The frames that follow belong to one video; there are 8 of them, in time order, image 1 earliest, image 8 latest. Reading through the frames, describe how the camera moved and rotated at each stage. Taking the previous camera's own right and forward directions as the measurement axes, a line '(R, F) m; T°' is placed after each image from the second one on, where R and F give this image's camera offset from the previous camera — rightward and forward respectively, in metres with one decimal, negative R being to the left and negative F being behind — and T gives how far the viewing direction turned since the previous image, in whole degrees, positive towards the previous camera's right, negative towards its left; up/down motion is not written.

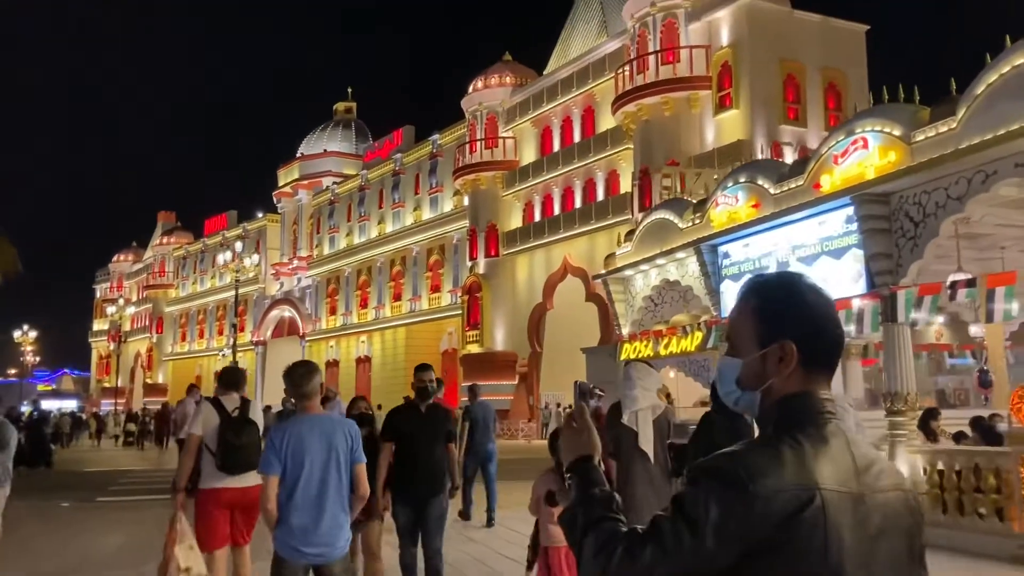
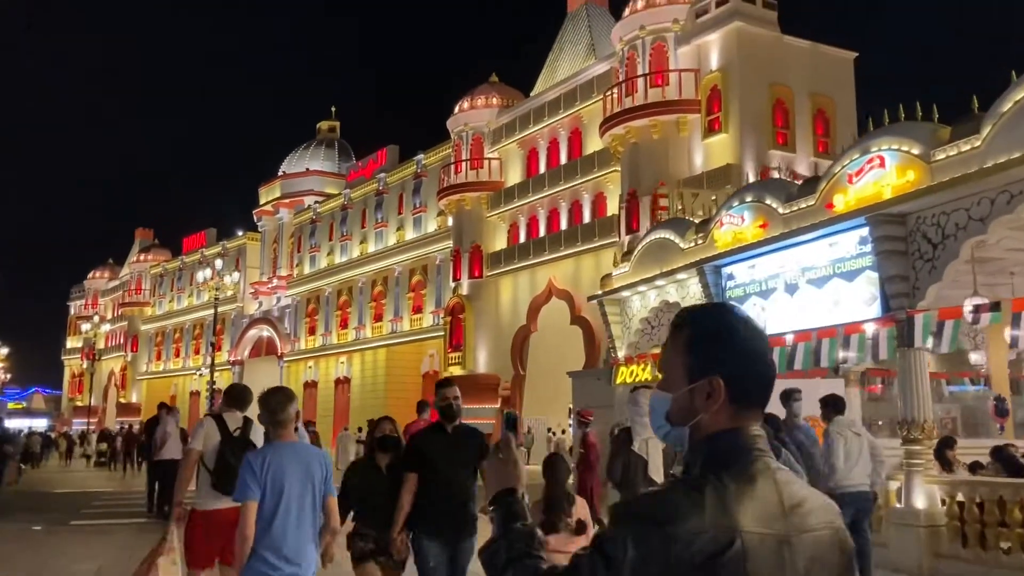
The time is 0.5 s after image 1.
(-0.2, +0.3) m; +1°
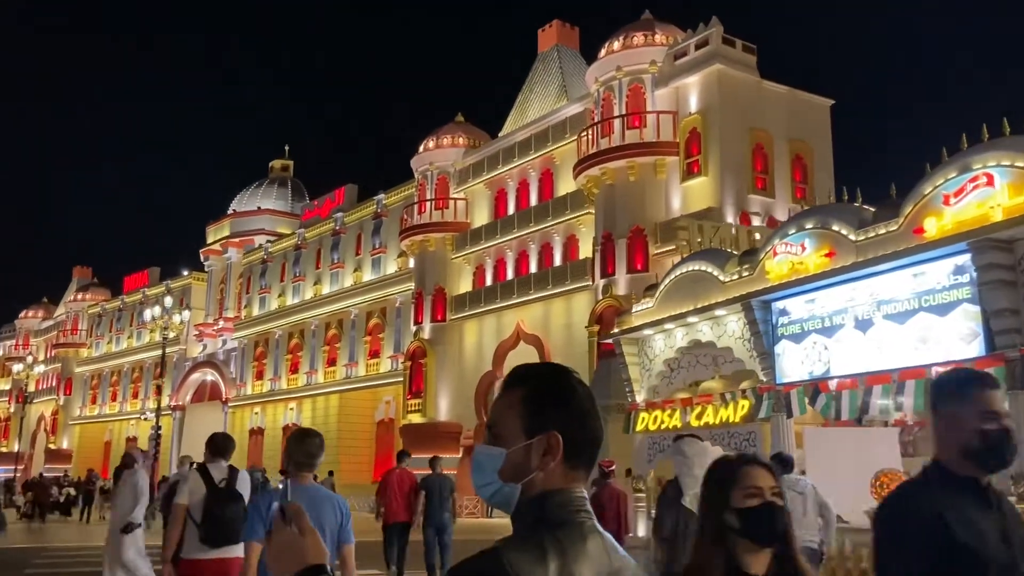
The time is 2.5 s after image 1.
(-0.8, +1.0) m; +4°
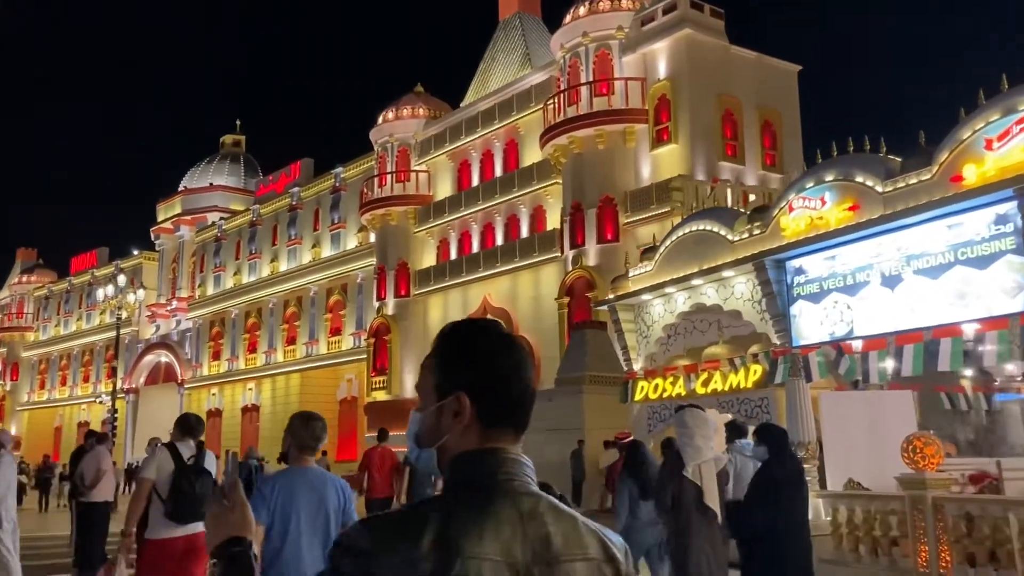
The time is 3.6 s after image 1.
(-0.4, +0.5) m; +3°
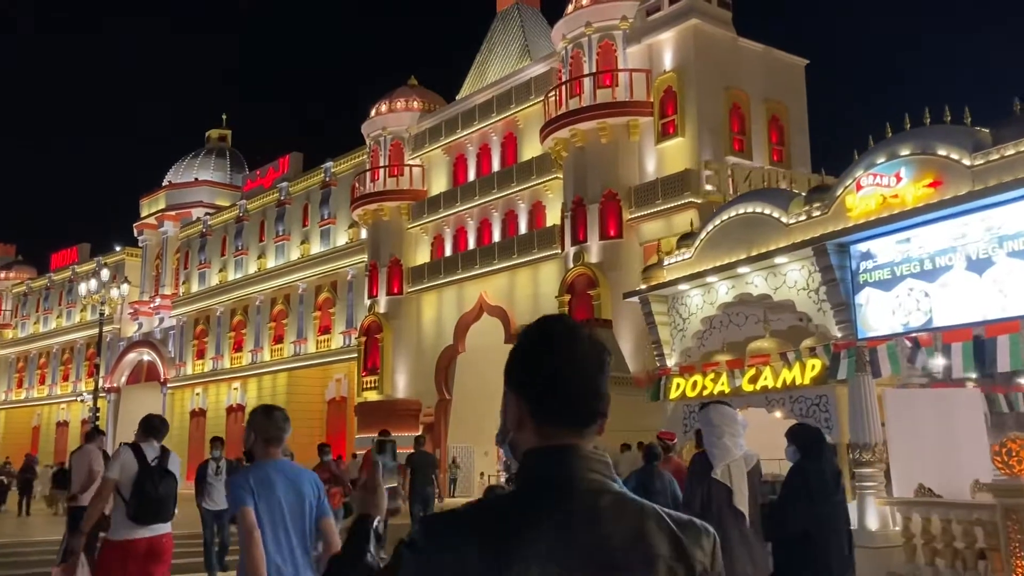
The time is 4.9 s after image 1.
(-0.4, +0.7) m; +1°
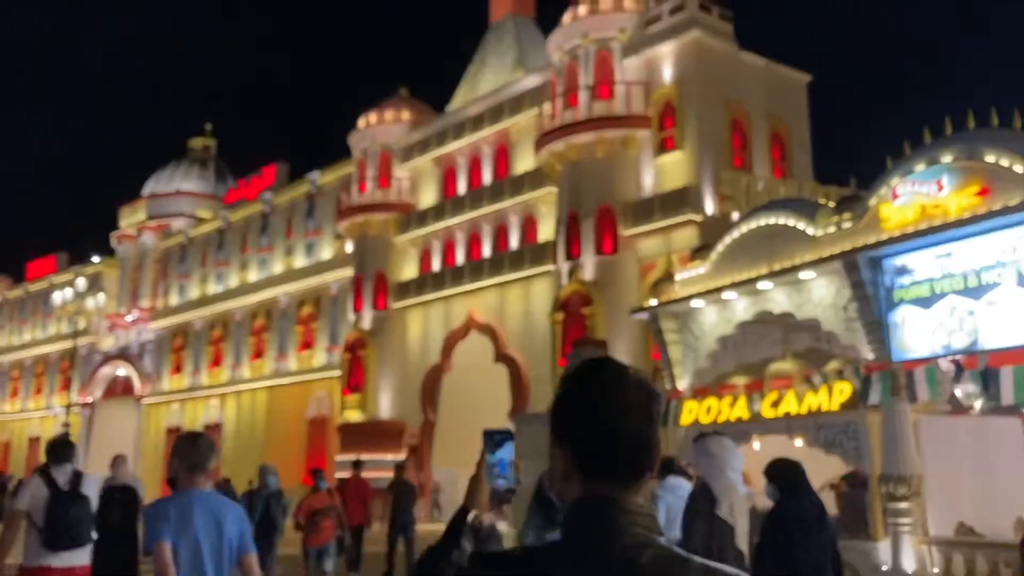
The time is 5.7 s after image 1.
(-0.1, +0.9) m; +1°
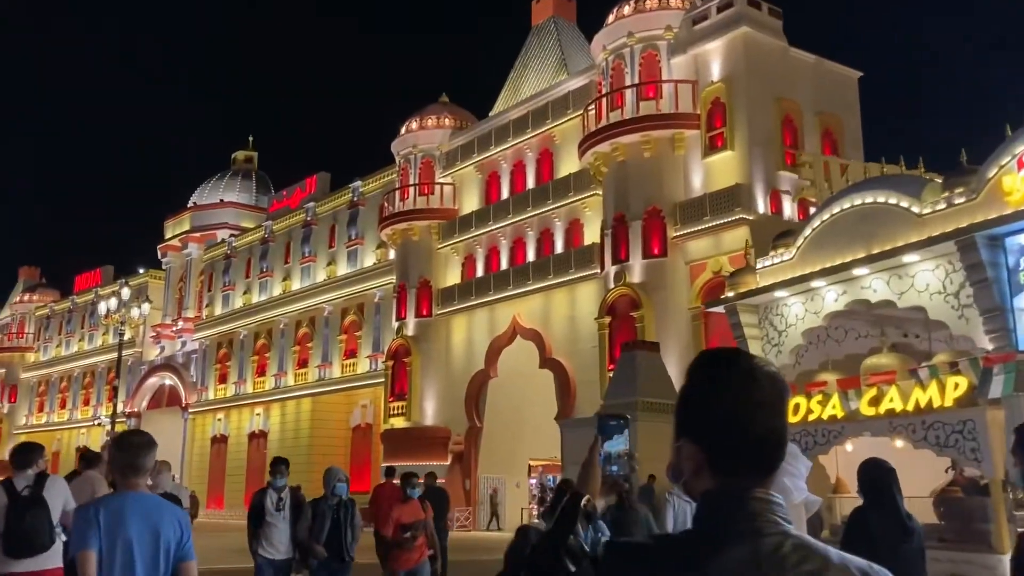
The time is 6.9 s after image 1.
(-0.3, +0.3) m; -2°
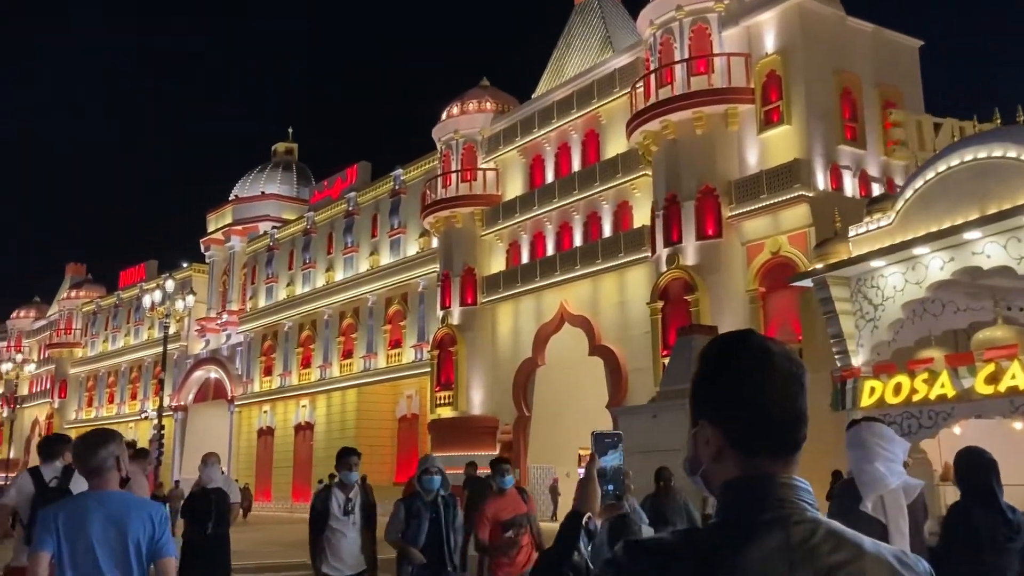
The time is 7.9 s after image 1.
(-0.2, +0.5) m; -3°
